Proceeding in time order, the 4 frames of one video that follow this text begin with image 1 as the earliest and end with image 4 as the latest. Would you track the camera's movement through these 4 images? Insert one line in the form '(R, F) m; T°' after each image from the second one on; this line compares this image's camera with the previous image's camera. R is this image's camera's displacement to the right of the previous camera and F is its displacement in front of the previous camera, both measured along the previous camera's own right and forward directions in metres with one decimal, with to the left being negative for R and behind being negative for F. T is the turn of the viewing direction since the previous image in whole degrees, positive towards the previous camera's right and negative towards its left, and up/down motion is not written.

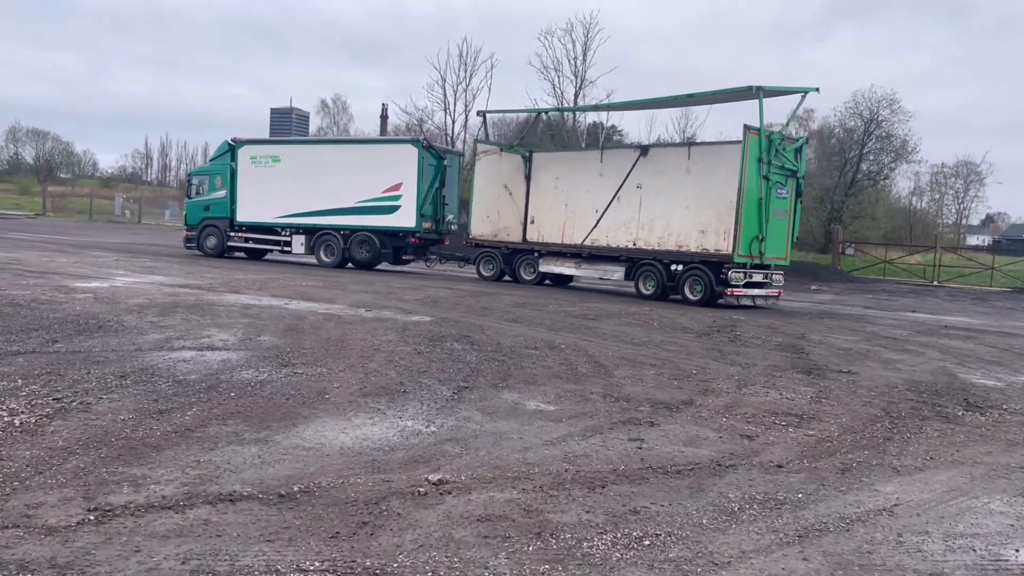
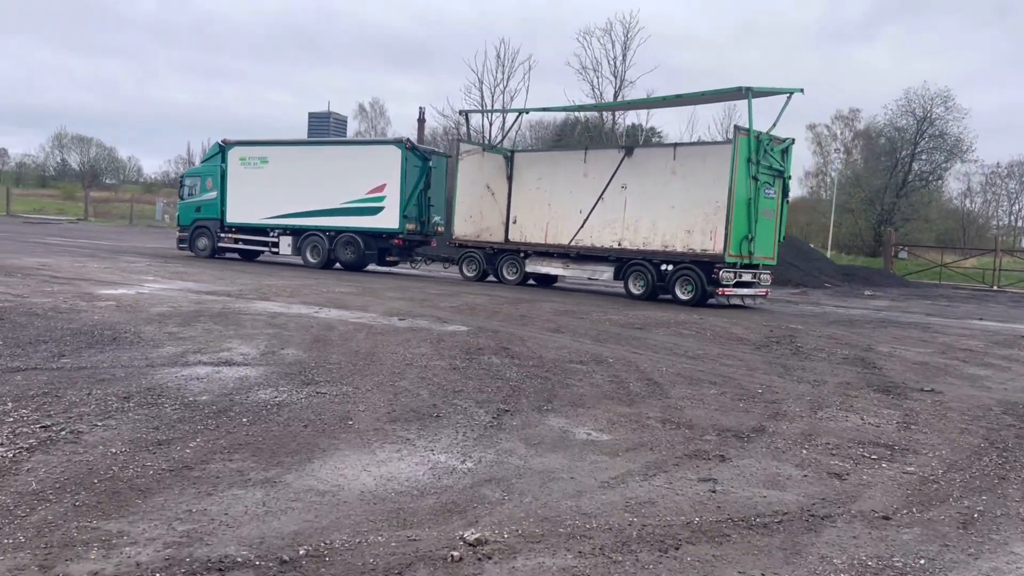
(-0.1, +0.8) m; -3°
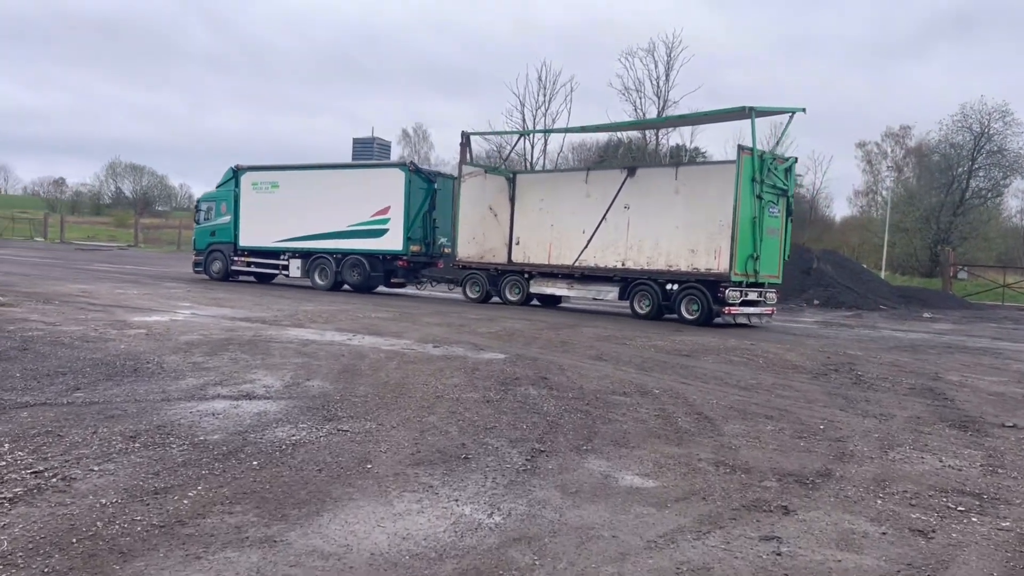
(+0.1, +0.6) m; -3°
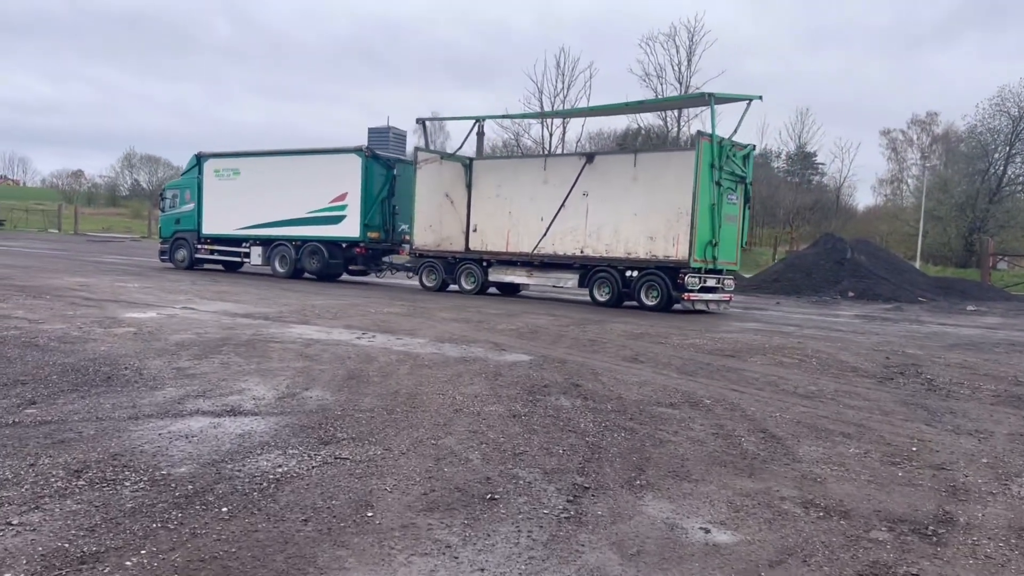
(-0.1, +1.2) m; -1°
